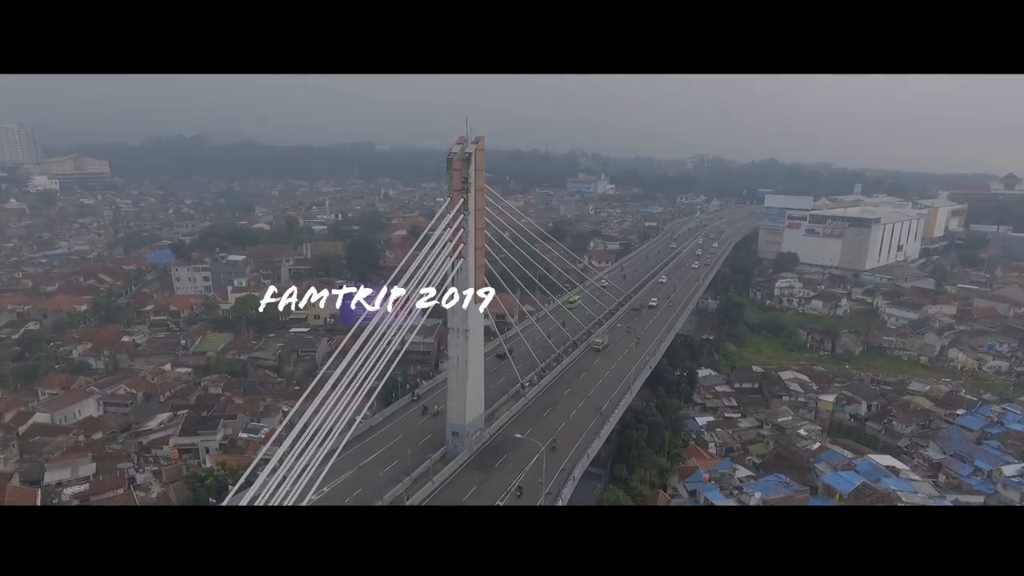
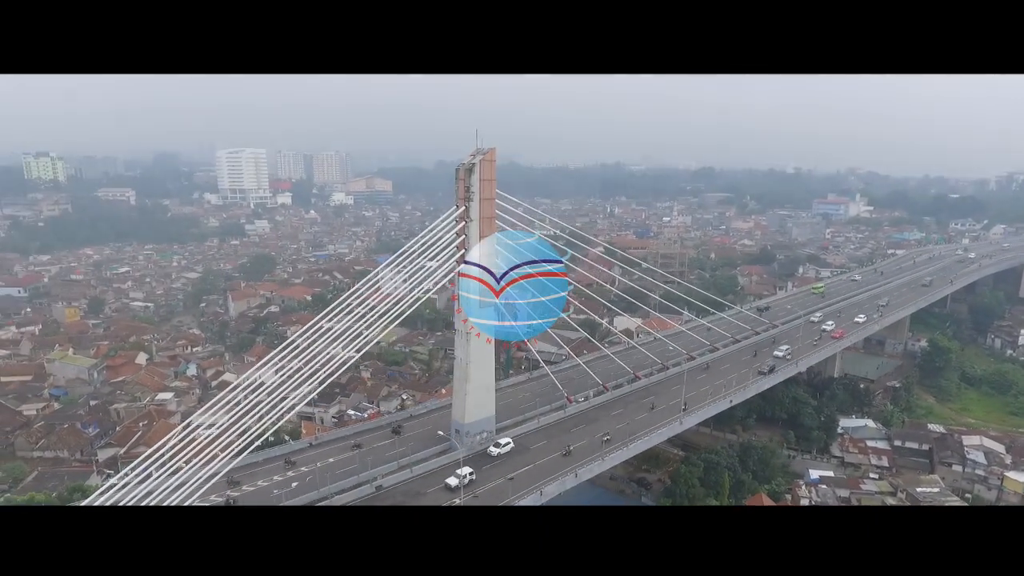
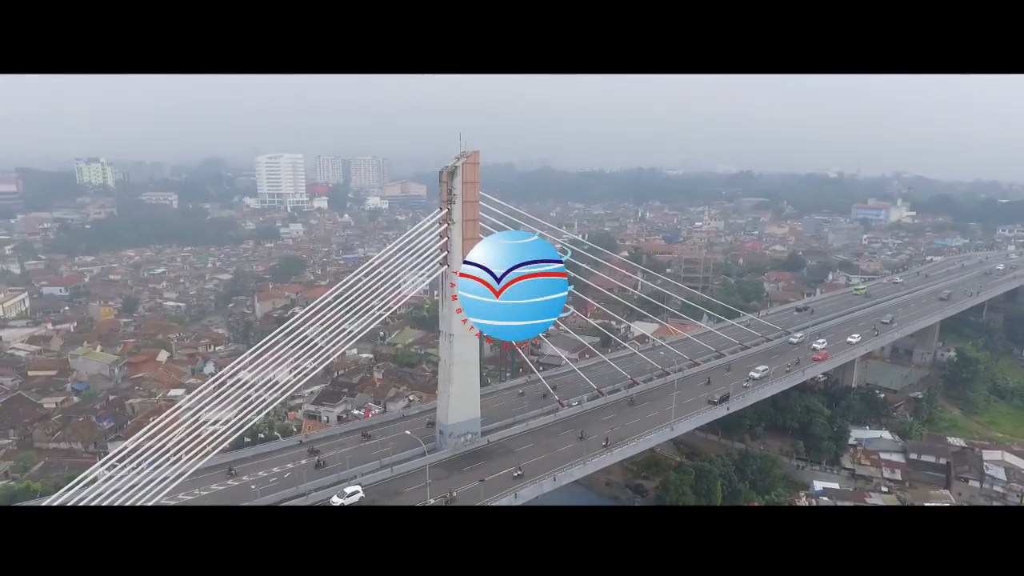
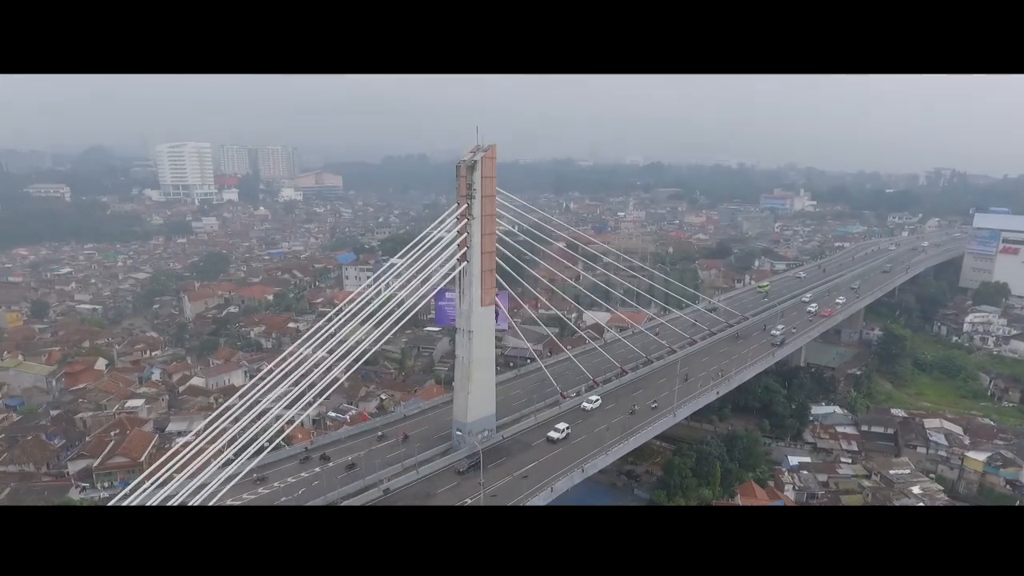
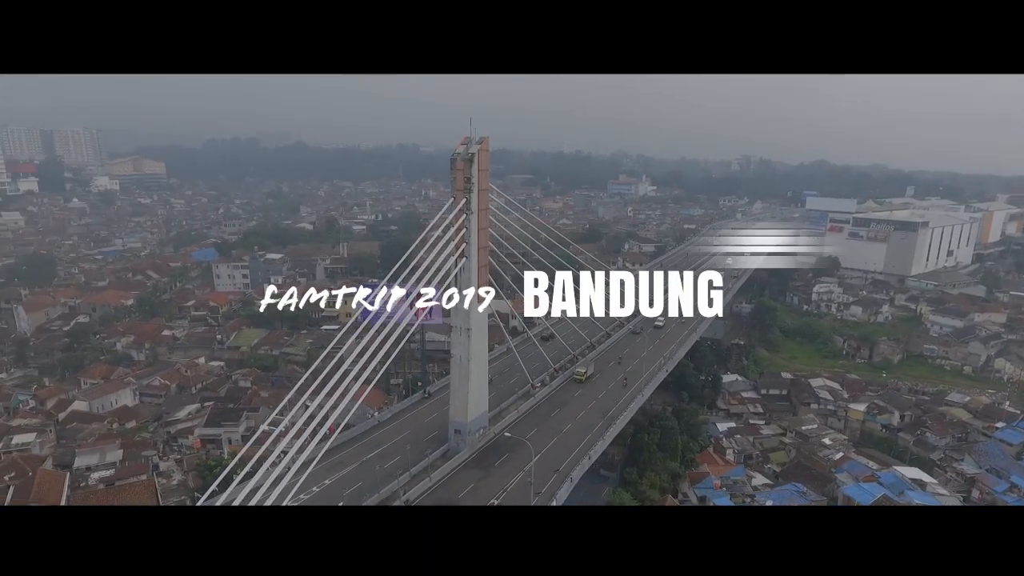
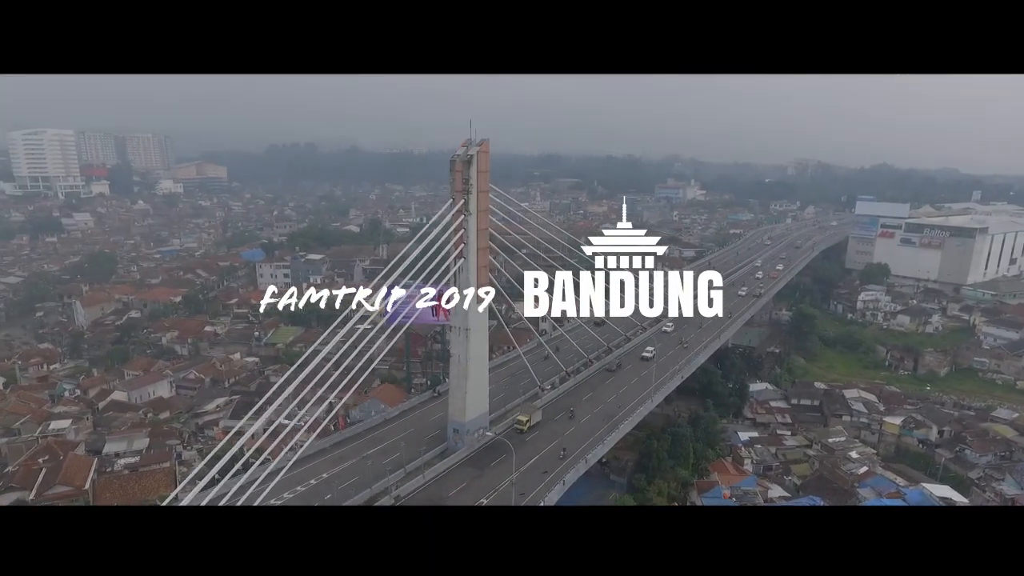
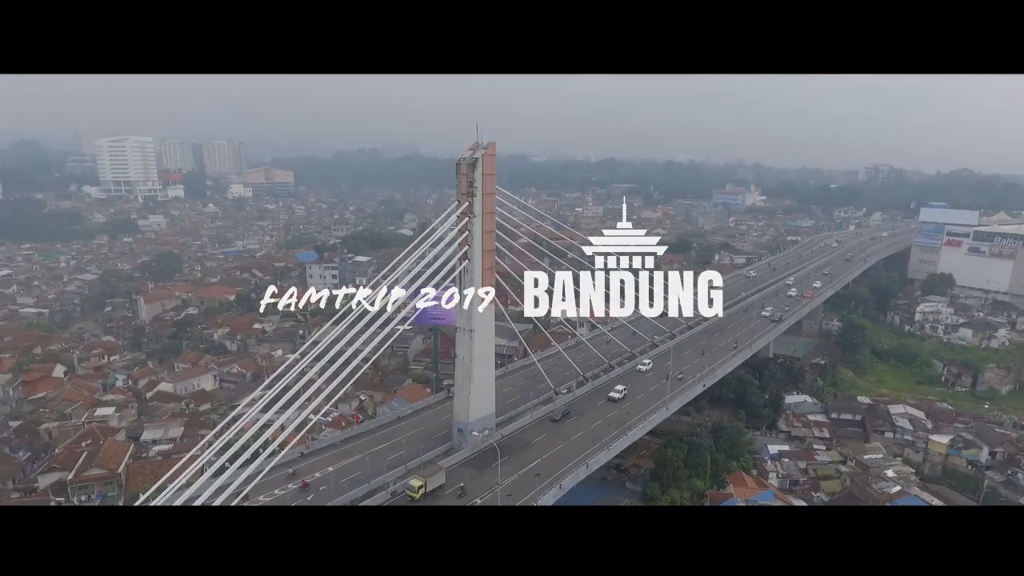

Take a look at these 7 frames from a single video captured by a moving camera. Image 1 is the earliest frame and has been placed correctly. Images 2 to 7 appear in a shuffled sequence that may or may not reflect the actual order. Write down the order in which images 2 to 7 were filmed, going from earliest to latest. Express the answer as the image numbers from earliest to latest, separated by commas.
5, 6, 7, 4, 2, 3
